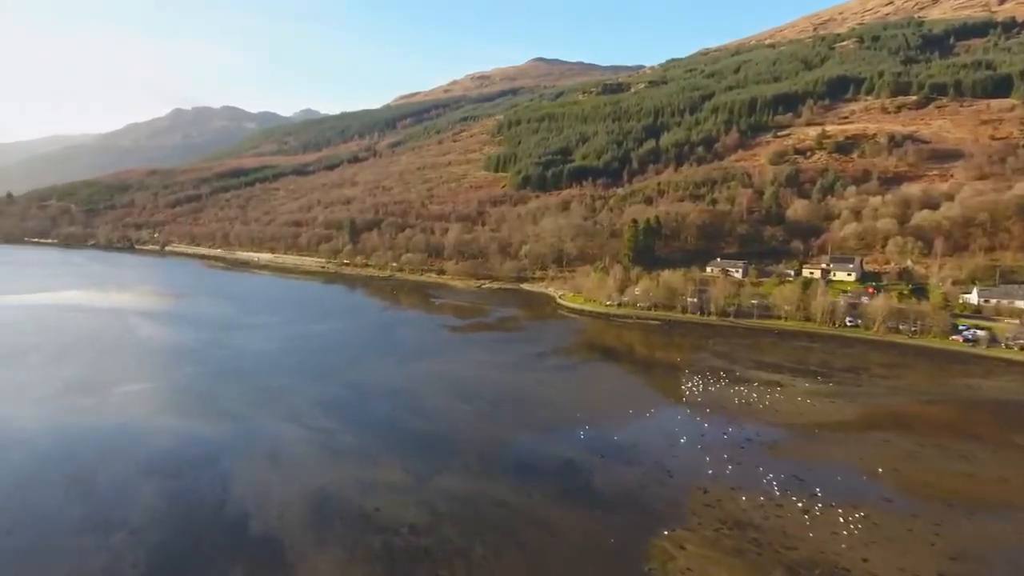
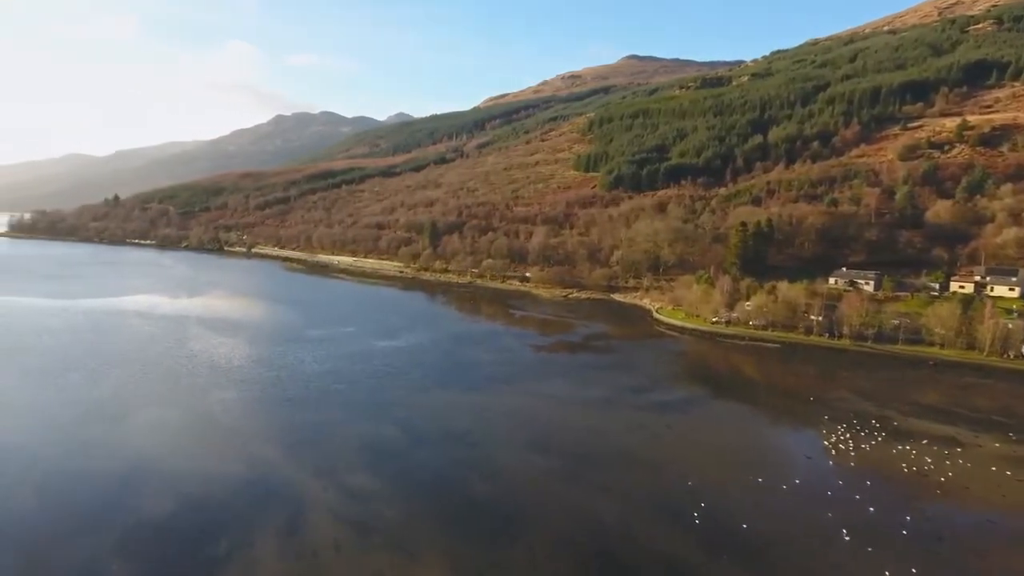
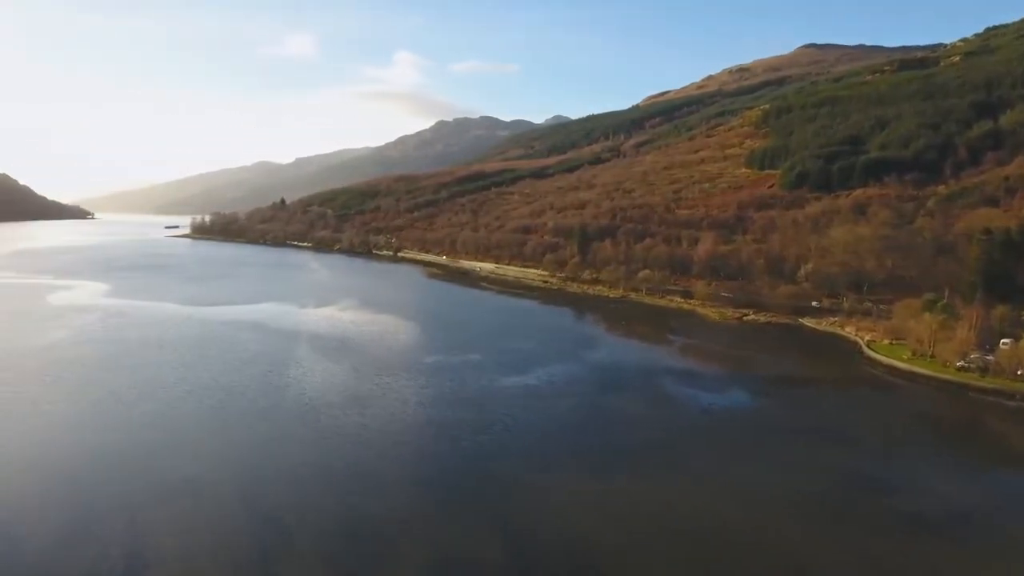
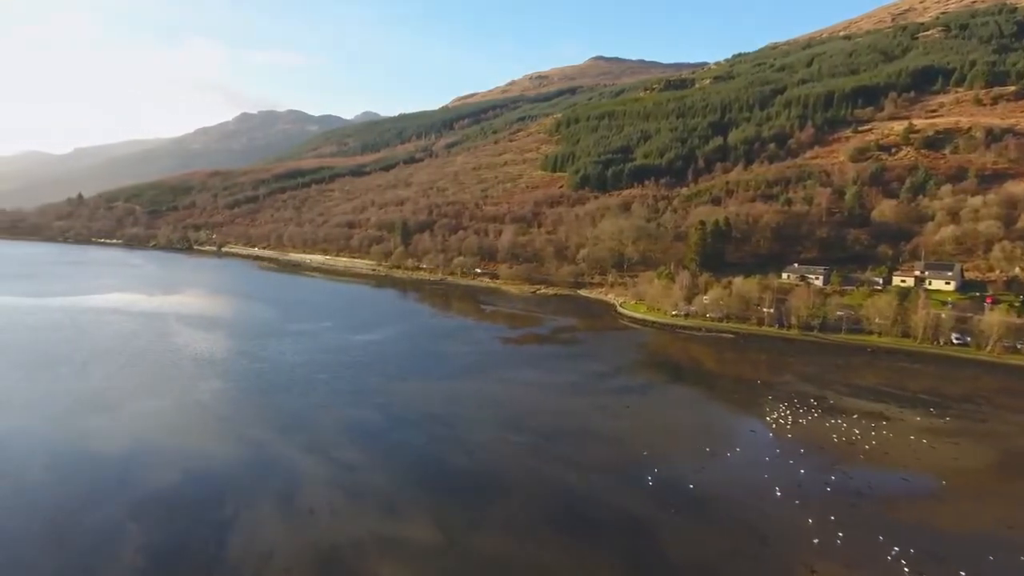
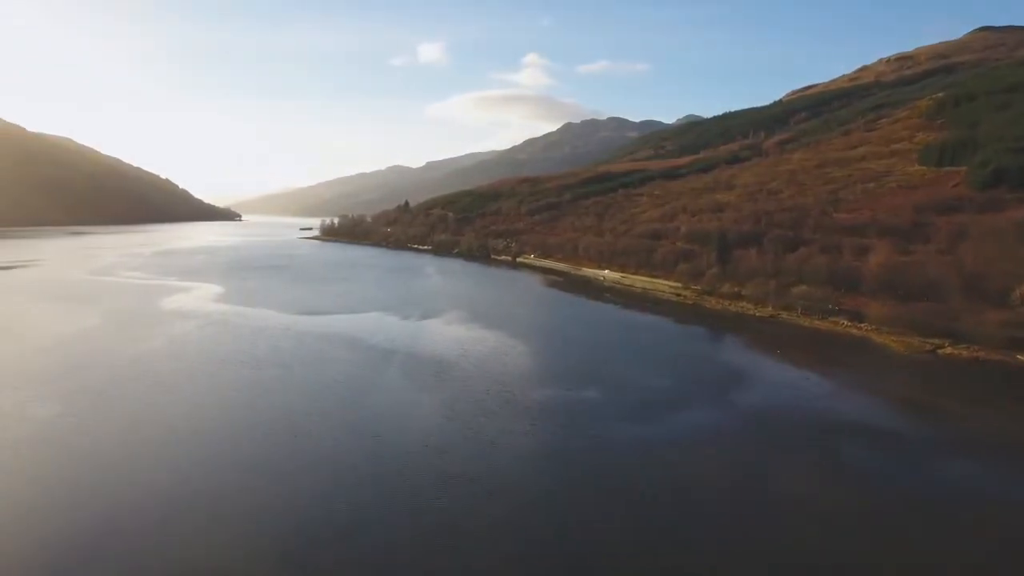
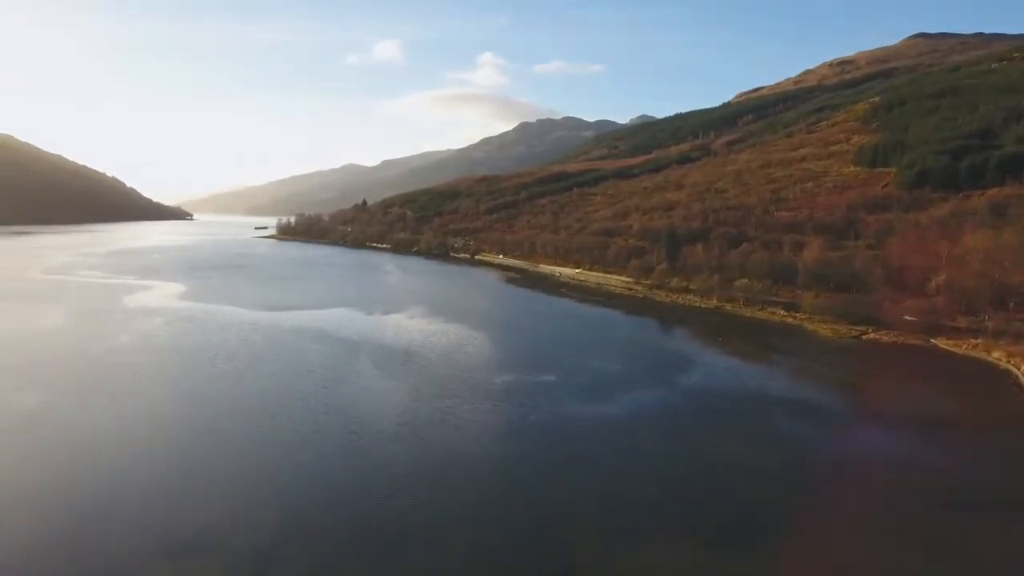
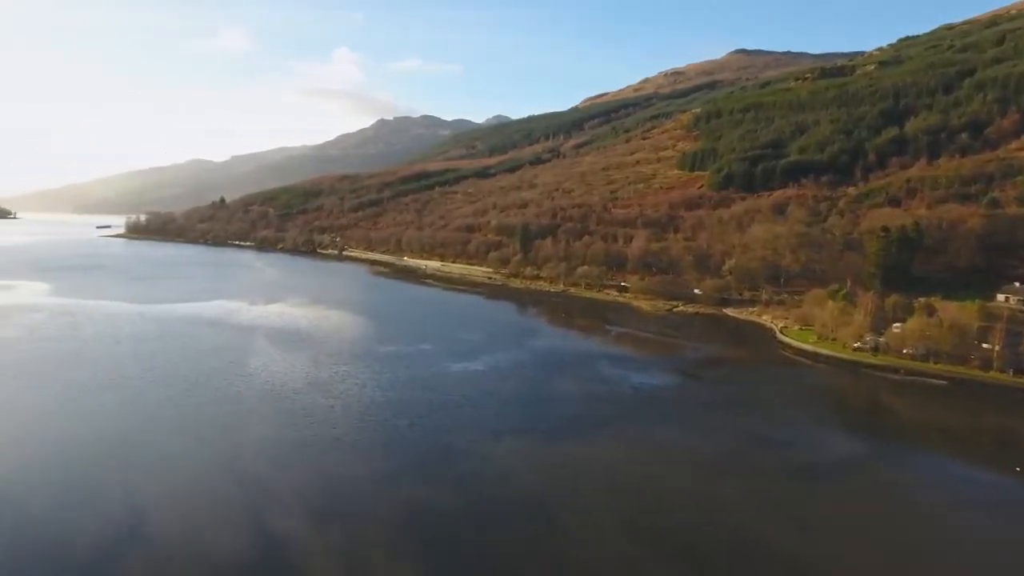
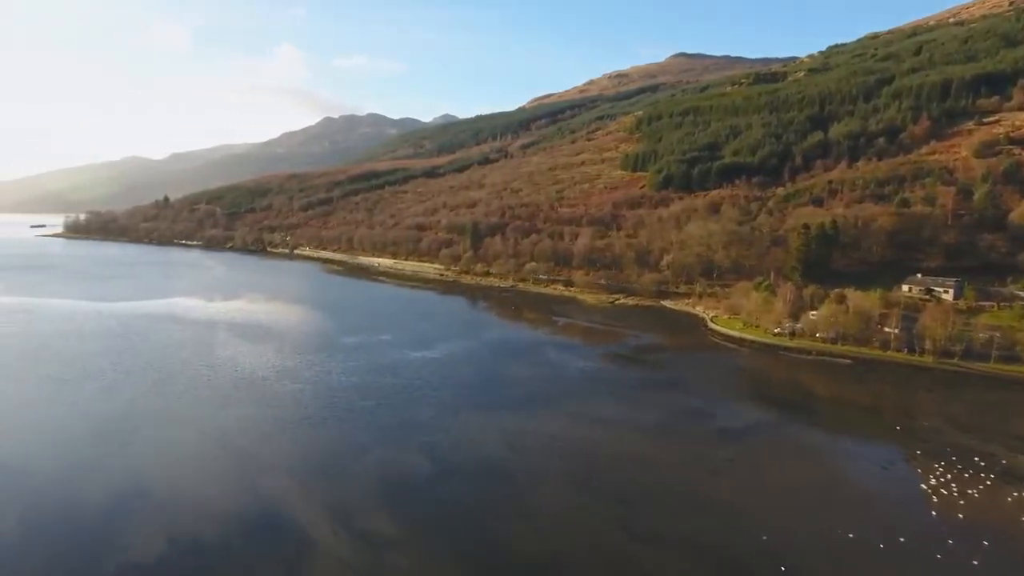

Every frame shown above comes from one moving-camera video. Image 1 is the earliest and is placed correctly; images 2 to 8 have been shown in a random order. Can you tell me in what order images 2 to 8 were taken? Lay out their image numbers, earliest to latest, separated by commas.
4, 2, 8, 7, 3, 6, 5
